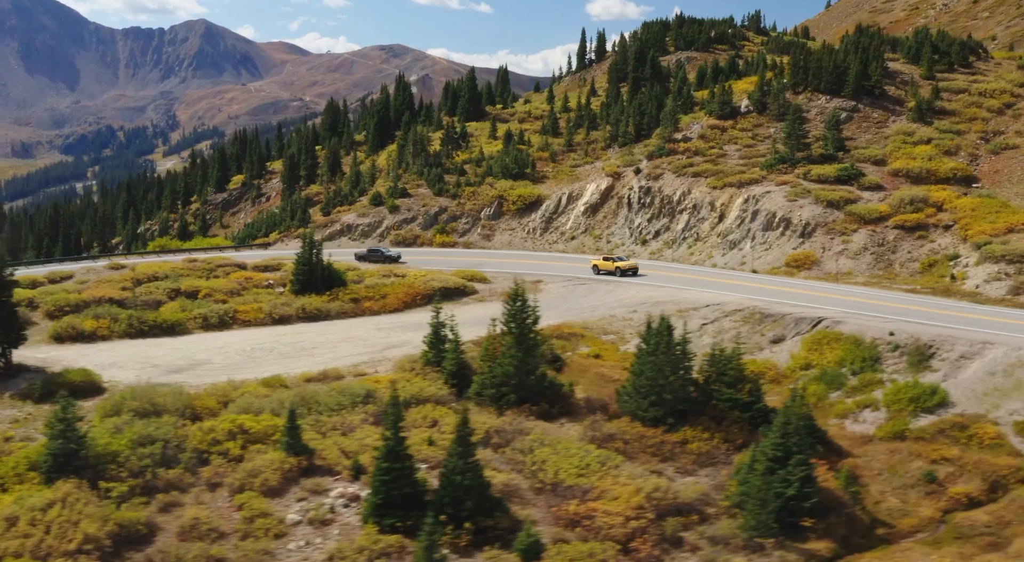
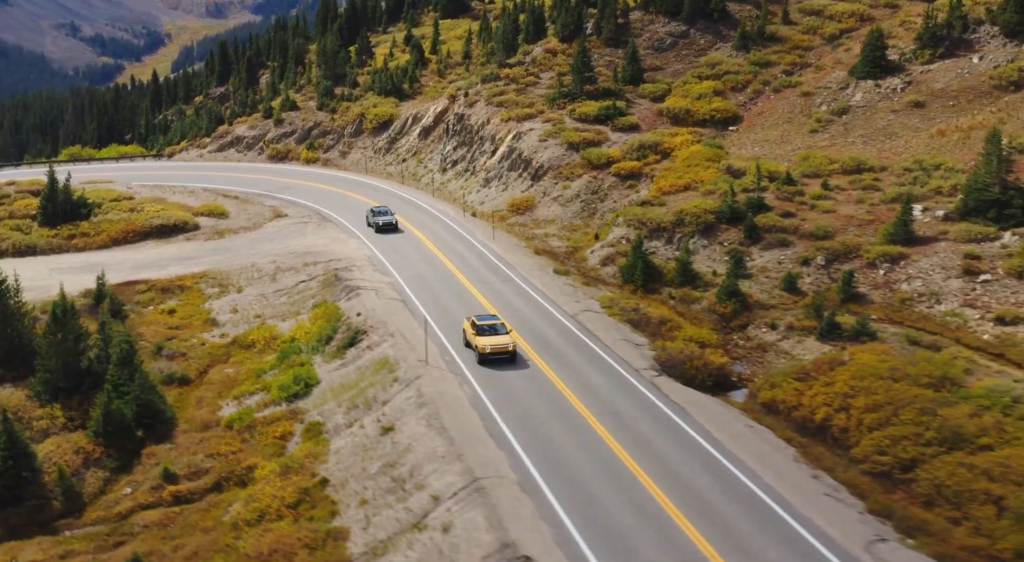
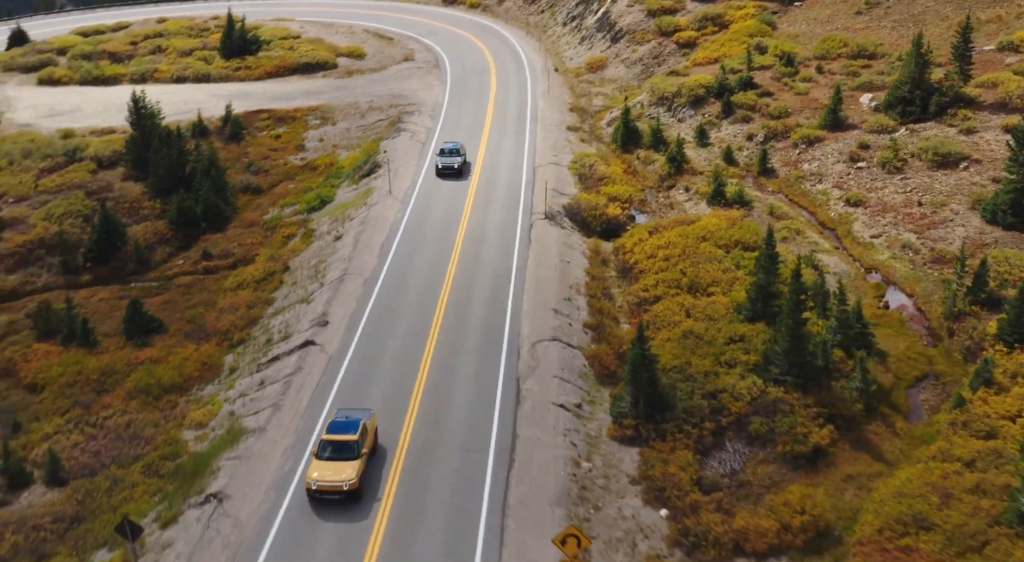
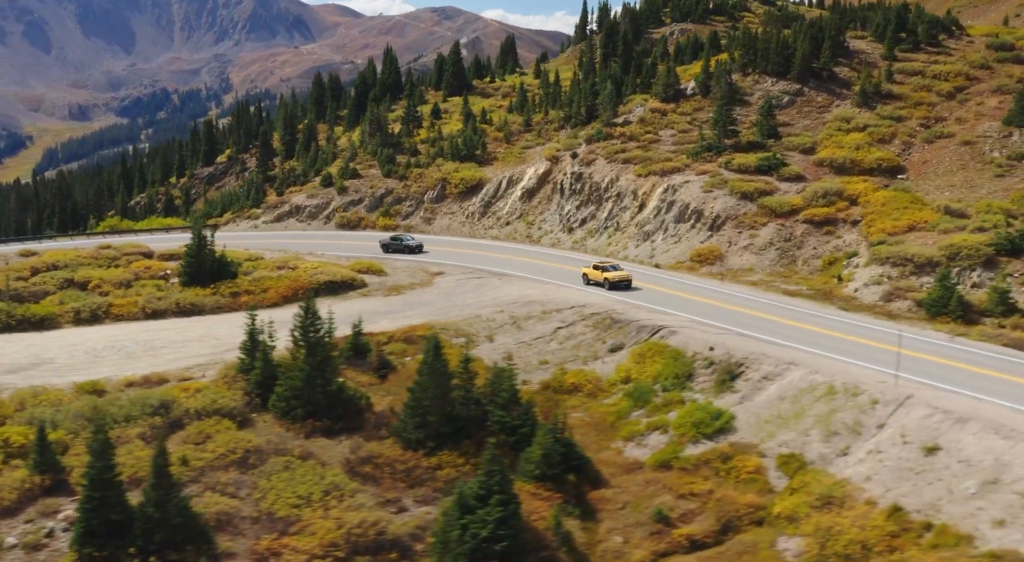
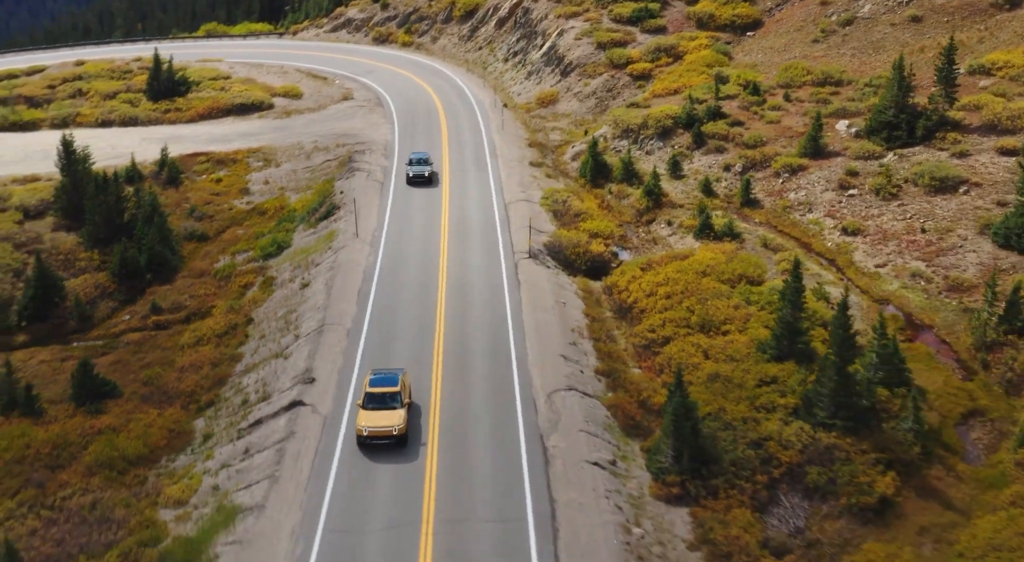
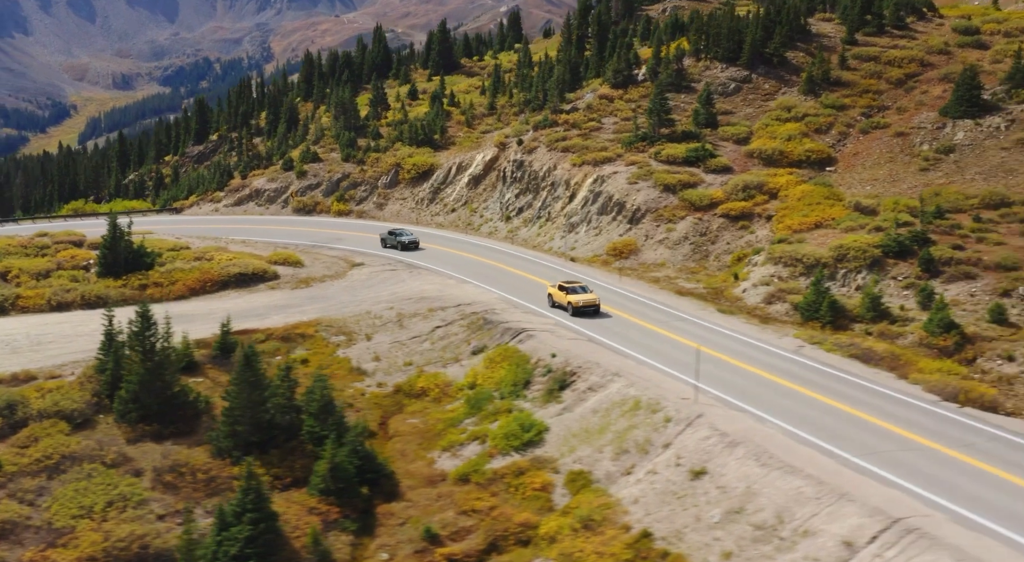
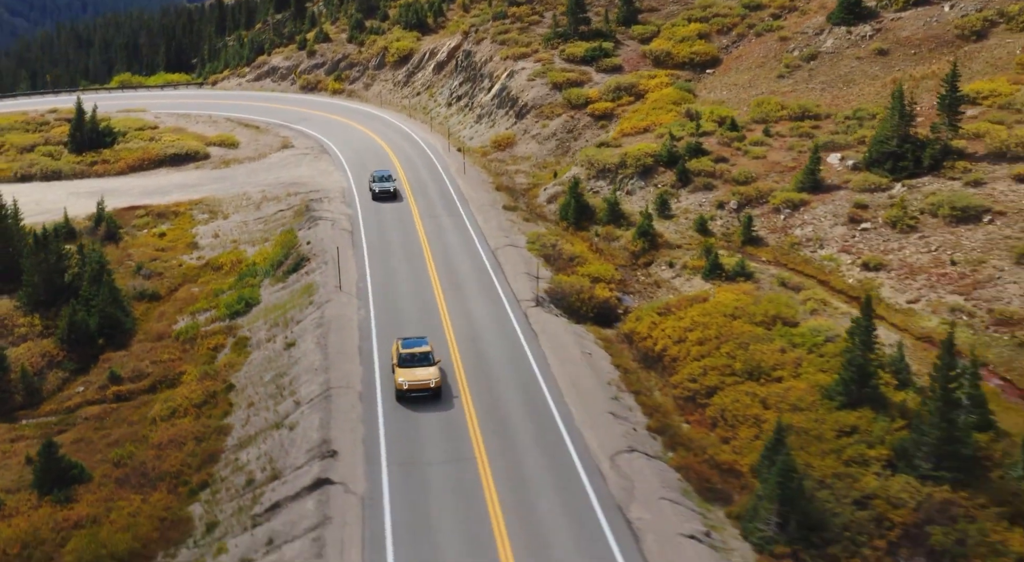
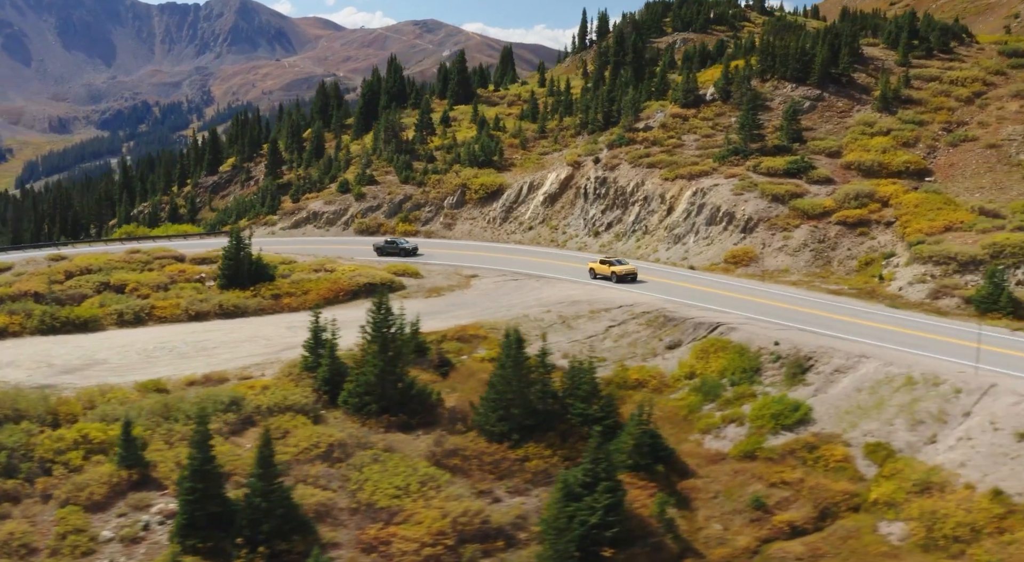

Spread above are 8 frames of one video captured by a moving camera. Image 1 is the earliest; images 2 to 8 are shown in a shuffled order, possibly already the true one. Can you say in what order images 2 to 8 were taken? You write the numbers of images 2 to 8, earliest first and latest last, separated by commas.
8, 4, 6, 2, 7, 5, 3
